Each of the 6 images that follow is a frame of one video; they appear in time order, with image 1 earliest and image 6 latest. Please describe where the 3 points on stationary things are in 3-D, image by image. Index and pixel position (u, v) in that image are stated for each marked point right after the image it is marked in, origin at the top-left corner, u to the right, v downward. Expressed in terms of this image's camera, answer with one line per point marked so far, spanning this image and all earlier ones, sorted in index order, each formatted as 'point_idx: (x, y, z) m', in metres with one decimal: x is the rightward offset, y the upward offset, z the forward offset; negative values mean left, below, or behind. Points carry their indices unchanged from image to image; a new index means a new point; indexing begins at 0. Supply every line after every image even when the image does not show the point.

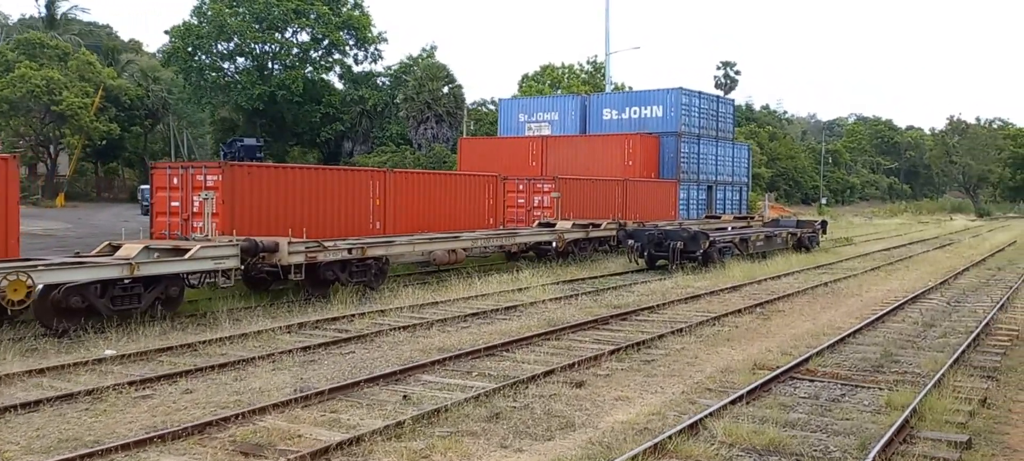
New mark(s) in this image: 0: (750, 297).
0: (+4.1, -1.1, +15.5) m
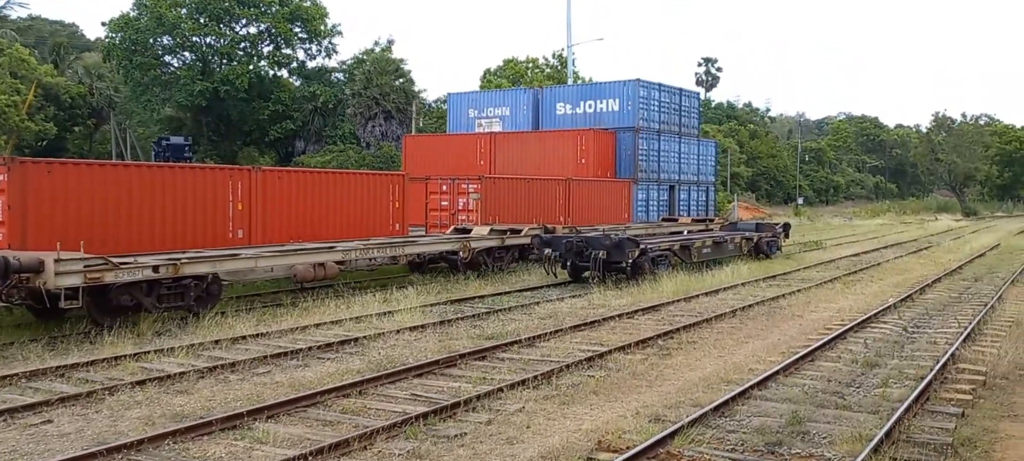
0: (+2.2, -1.3, +12.7) m
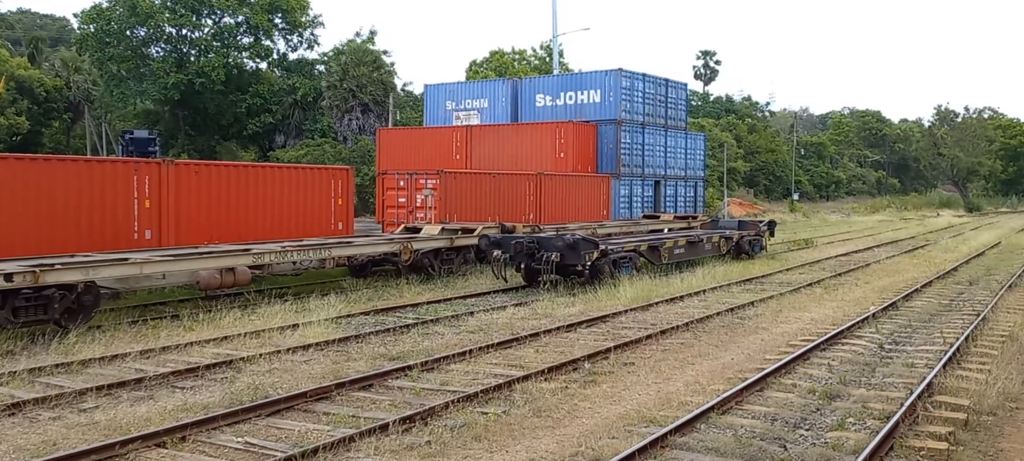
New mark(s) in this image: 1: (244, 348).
0: (+1.2, -1.3, +11.1) m
1: (-2.9, -1.3, +10.0) m
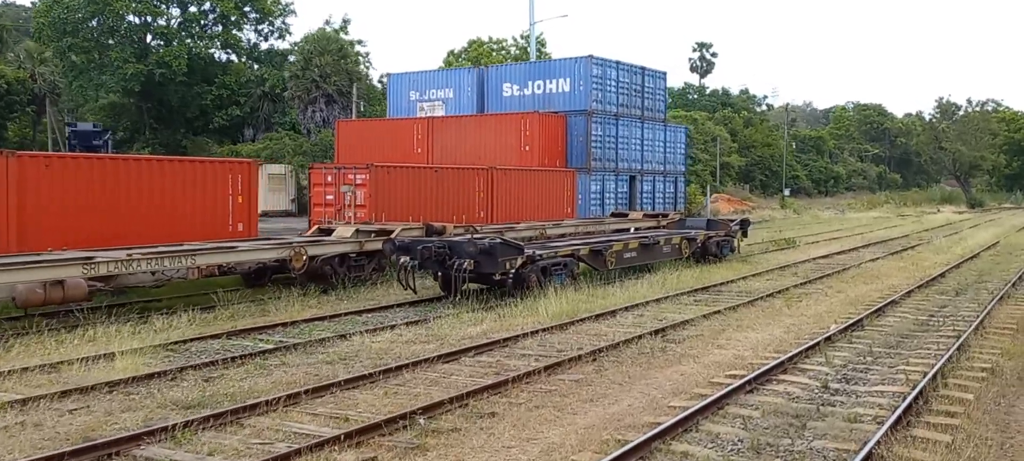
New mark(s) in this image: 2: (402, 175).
0: (-0.1, -1.3, +9.0) m
1: (-4.3, -1.4, +7.8) m
2: (-2.4, +1.2, +19.9) m
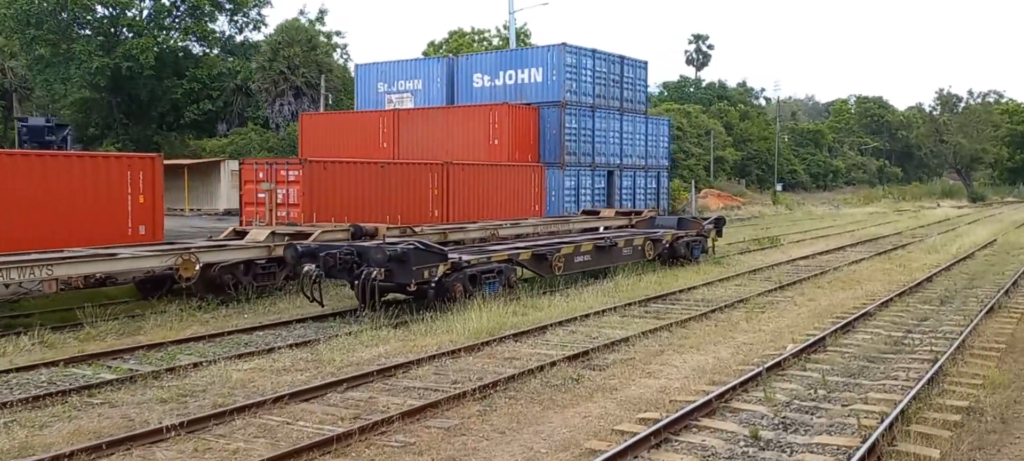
0: (-1.2, -1.4, +7.4) m
1: (-5.3, -1.5, +6.2) m
2: (-3.4, +1.2, +18.3) m
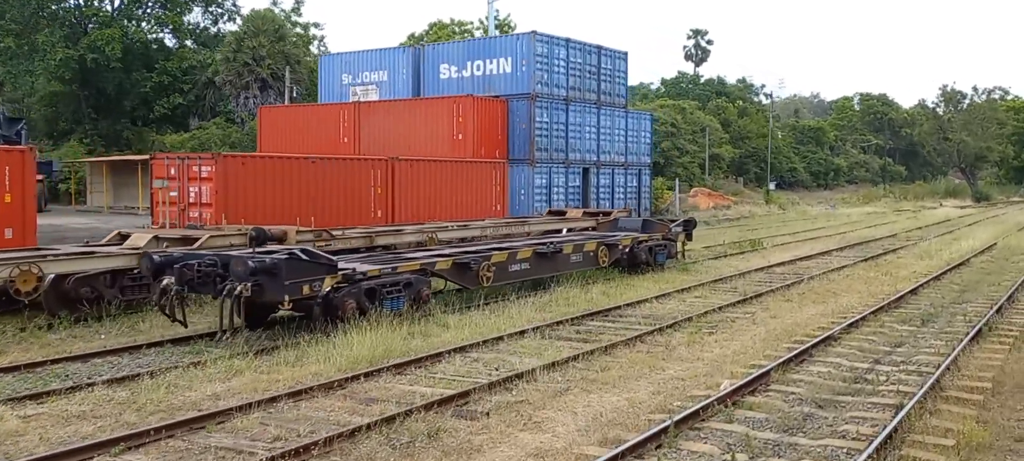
0: (-2.3, -1.5, +5.6) m
1: (-6.5, -1.5, +4.4) m
2: (-4.5, +1.1, +16.4) m
